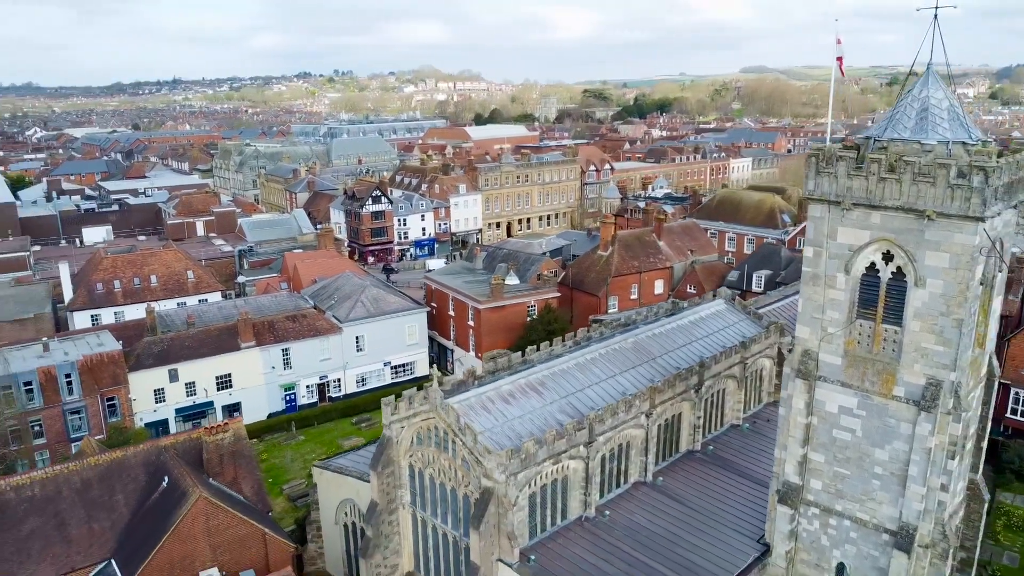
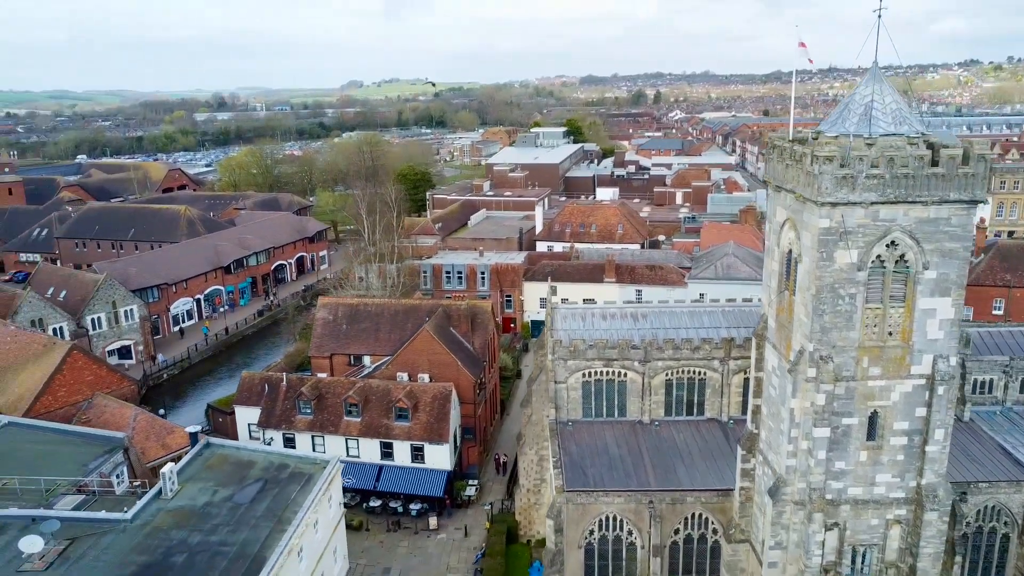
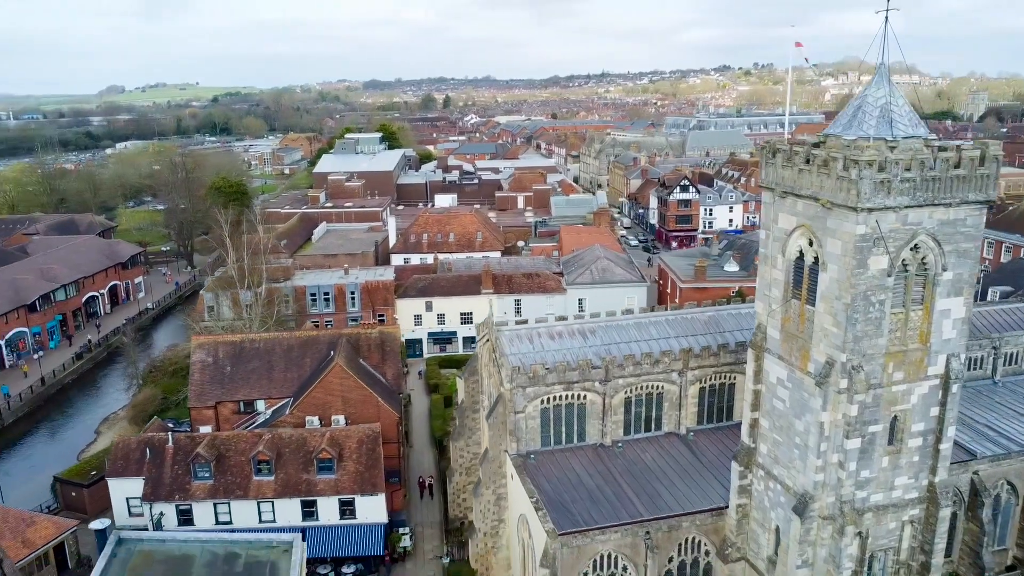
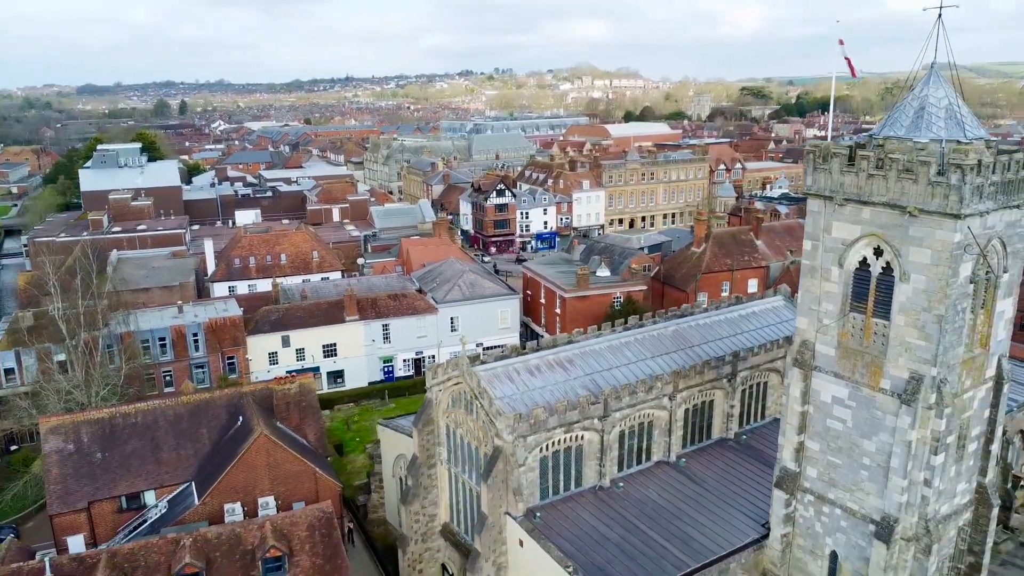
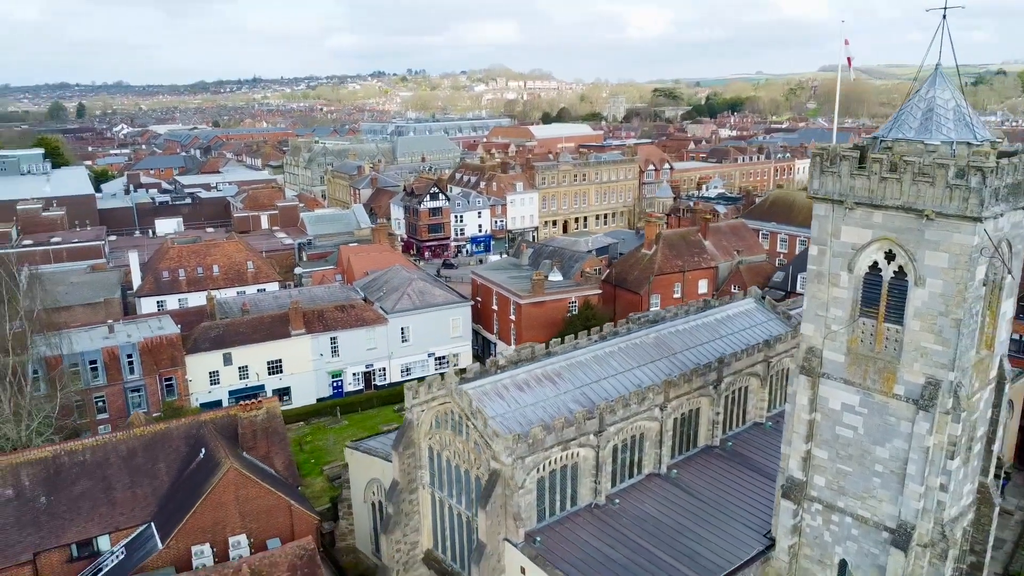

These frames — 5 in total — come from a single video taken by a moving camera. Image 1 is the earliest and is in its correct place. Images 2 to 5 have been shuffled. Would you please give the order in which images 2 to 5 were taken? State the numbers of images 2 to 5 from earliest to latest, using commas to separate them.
5, 4, 3, 2
